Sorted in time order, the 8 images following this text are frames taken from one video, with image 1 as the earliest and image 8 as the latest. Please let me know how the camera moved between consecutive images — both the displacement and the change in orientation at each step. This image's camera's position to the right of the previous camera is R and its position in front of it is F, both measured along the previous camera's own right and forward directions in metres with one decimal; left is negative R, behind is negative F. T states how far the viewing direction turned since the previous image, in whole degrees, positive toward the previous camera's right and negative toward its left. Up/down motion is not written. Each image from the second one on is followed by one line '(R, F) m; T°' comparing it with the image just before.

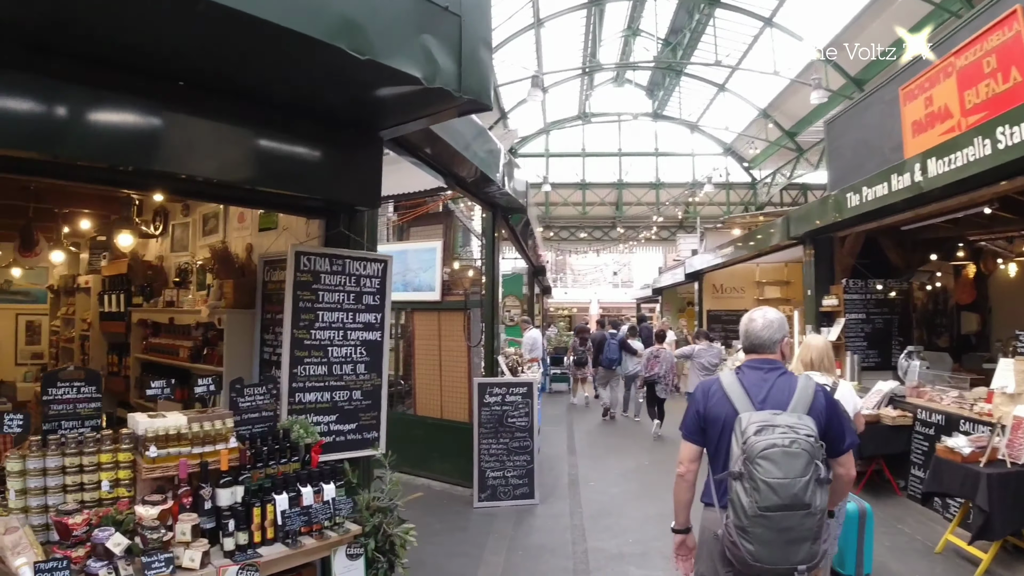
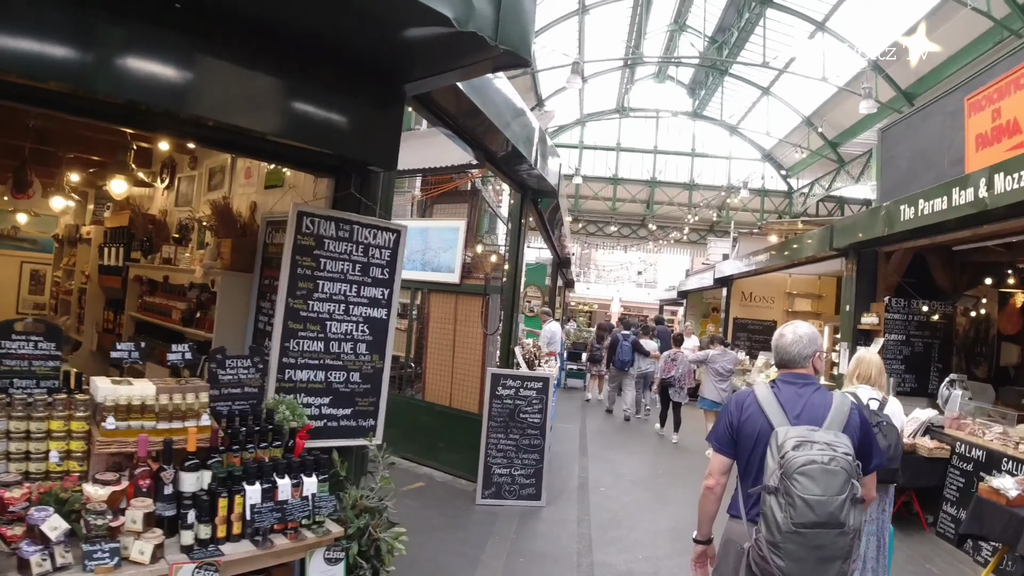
(0.0, +0.3) m; -2°
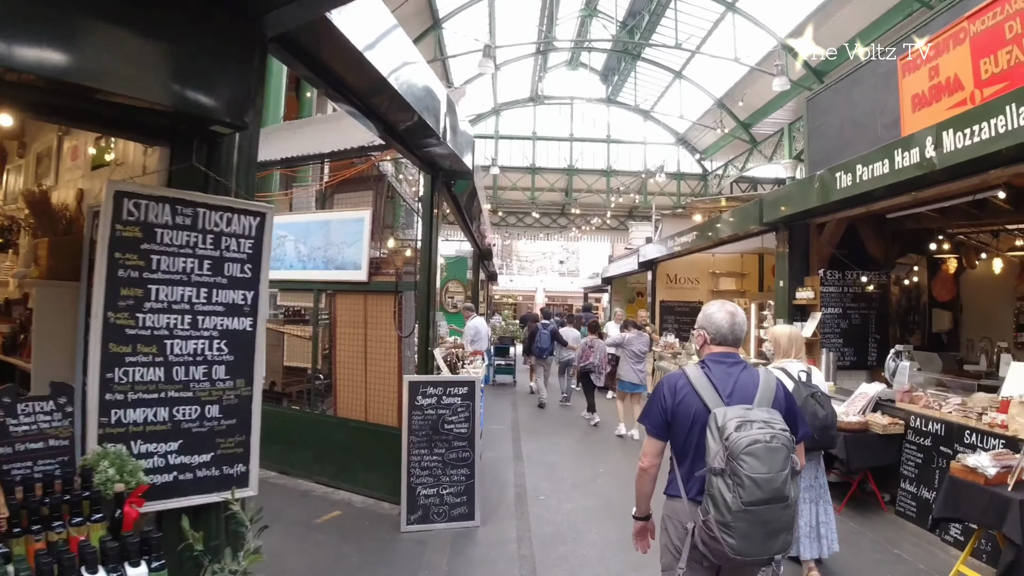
(0.0, +0.6) m; +6°
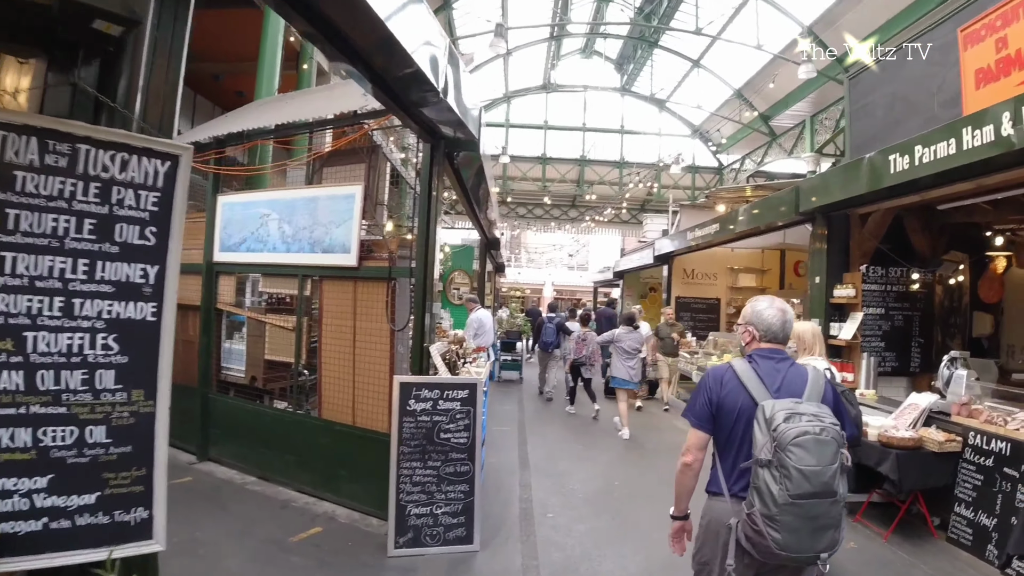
(0.0, +0.6) m; -1°
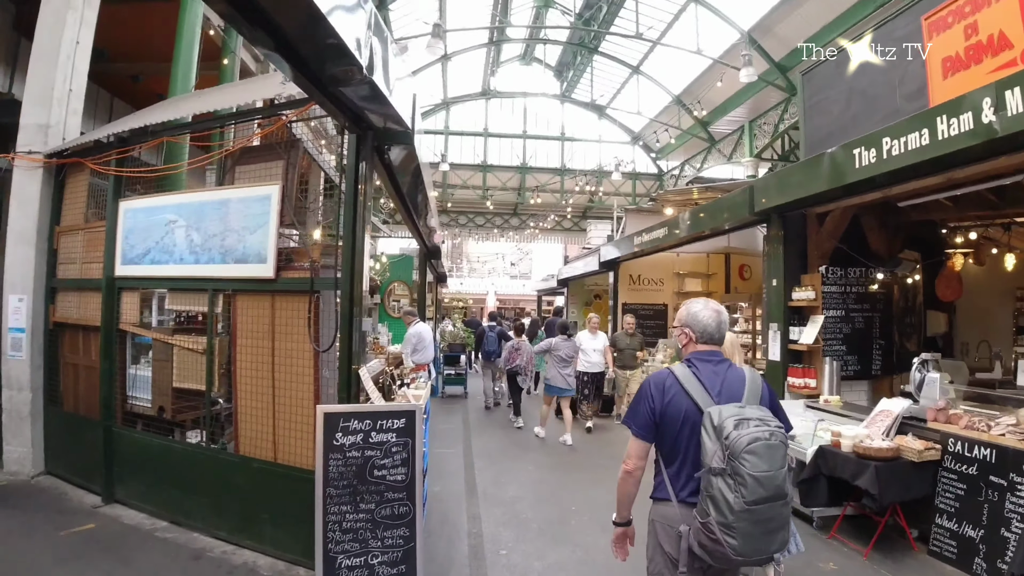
(0.0, +0.5) m; +4°
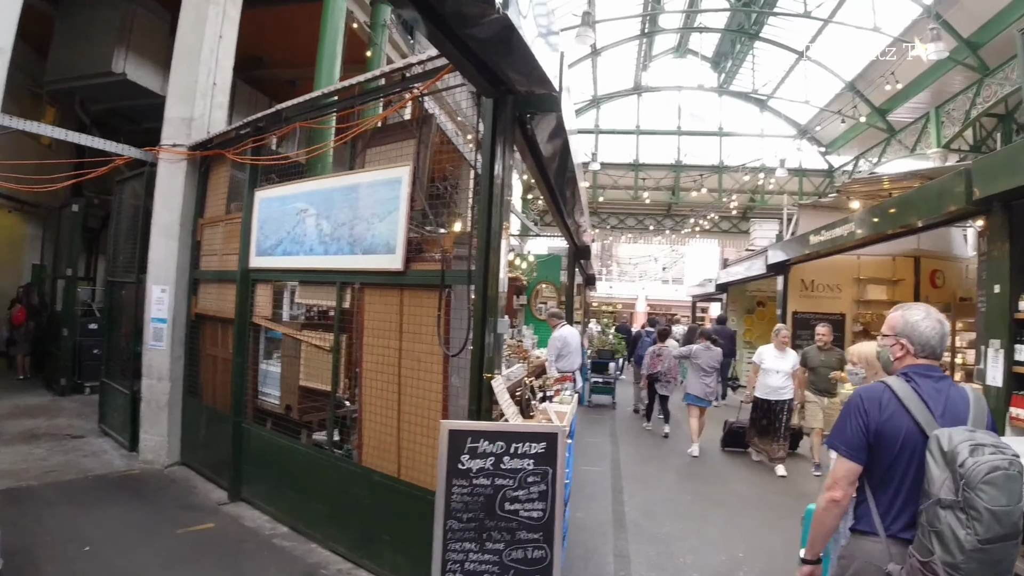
(-0.1, +0.6) m; -11°
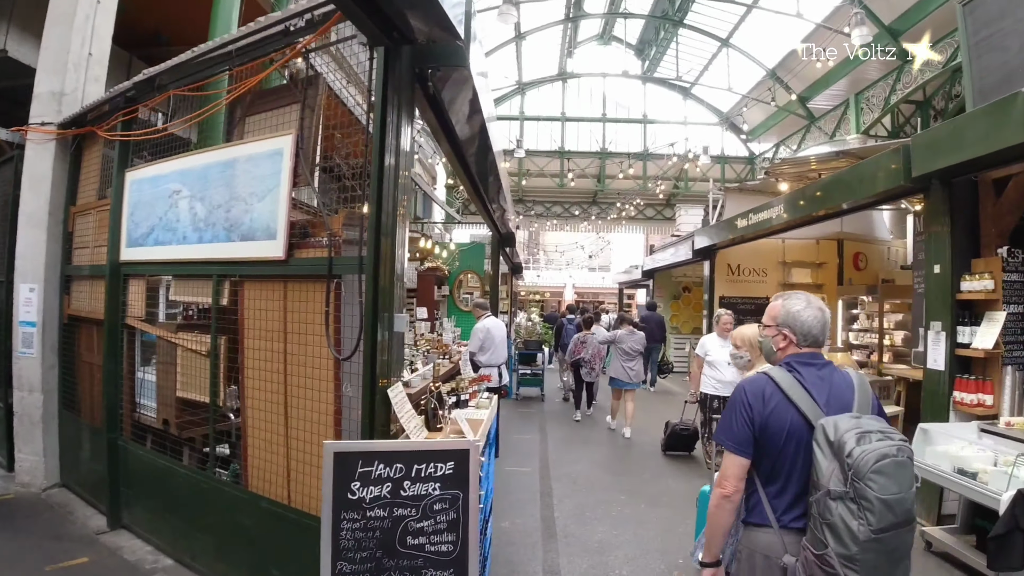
(+0.1, +0.4) m; +5°
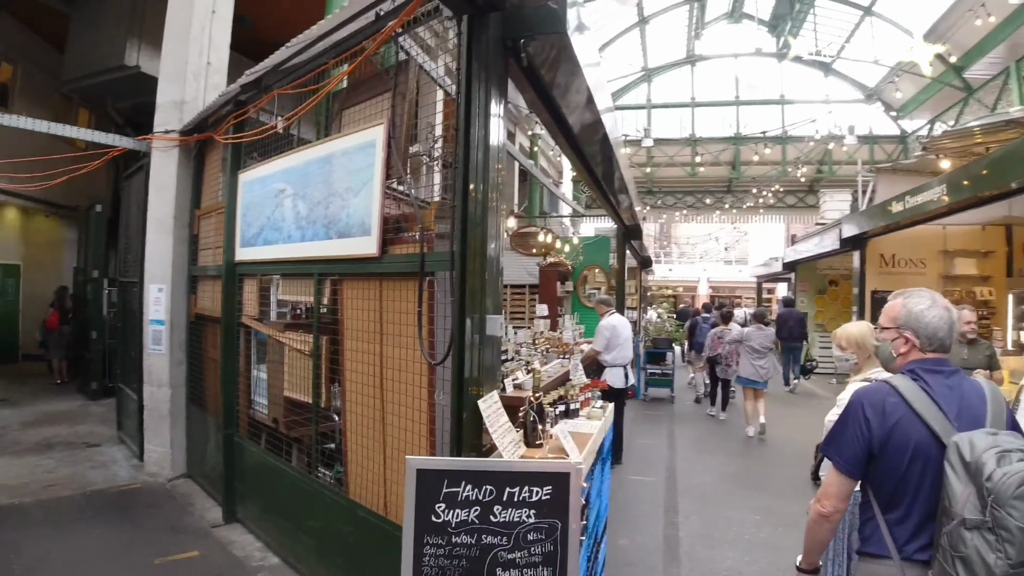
(+0.1, +0.3) m; -10°
